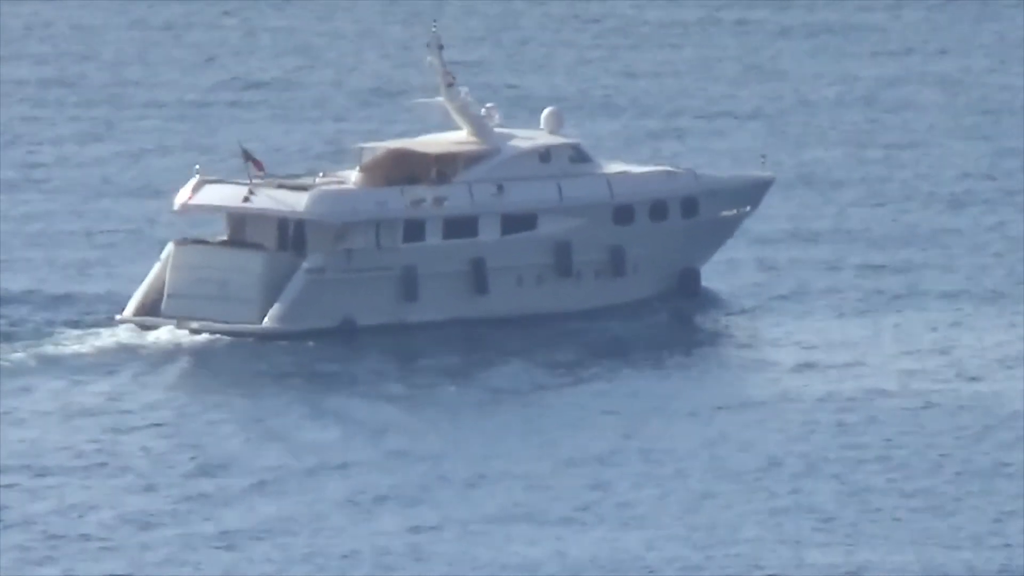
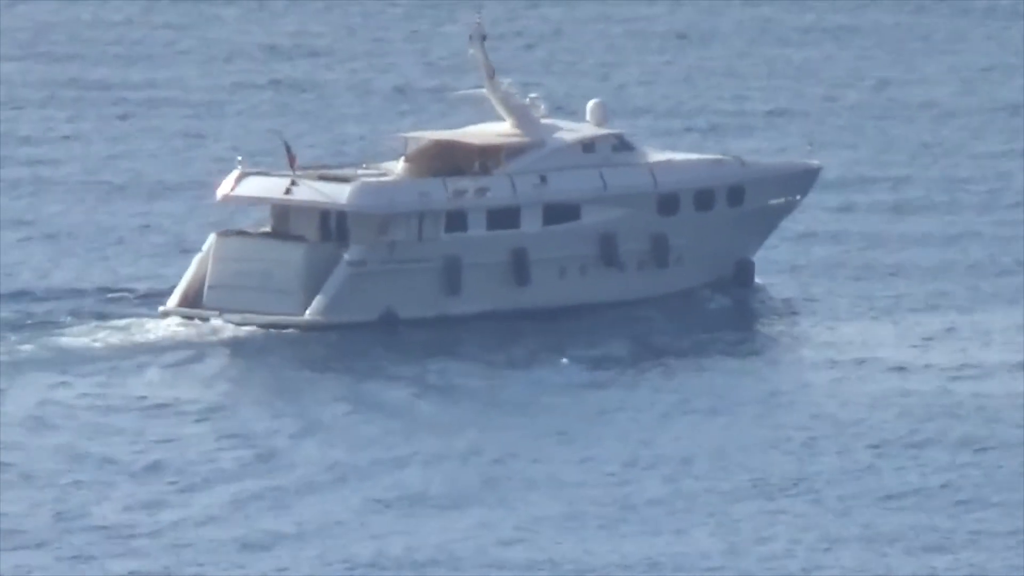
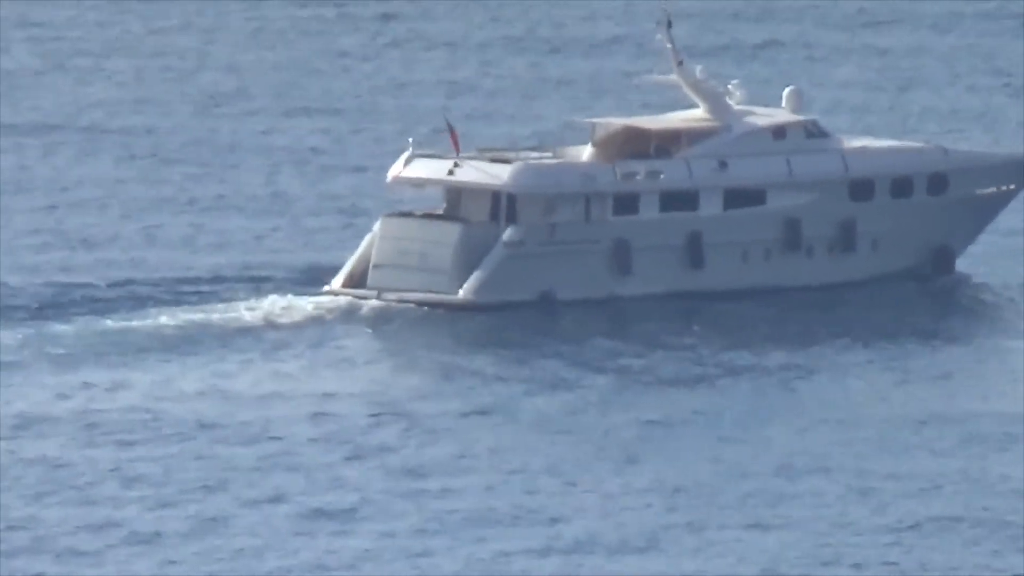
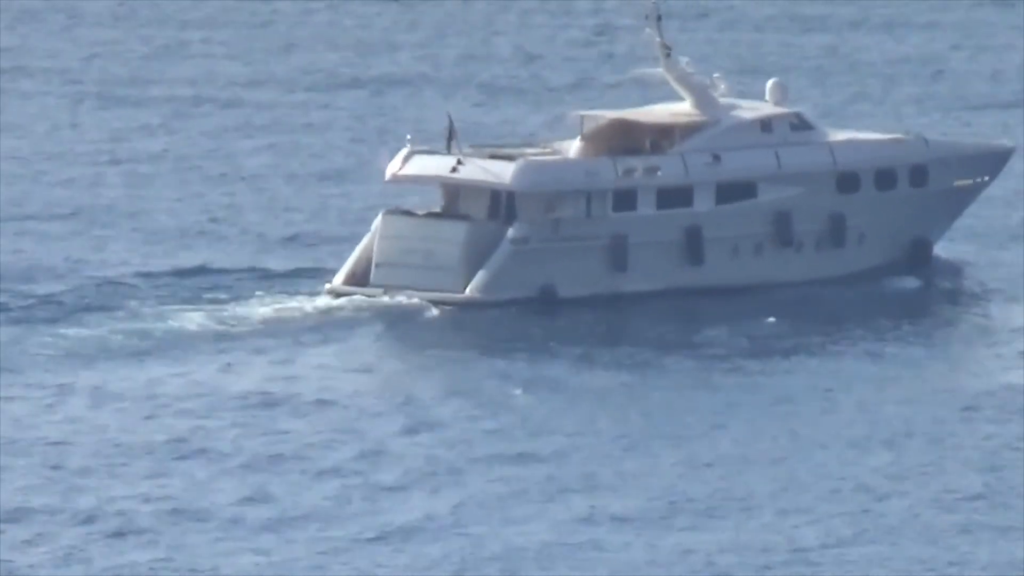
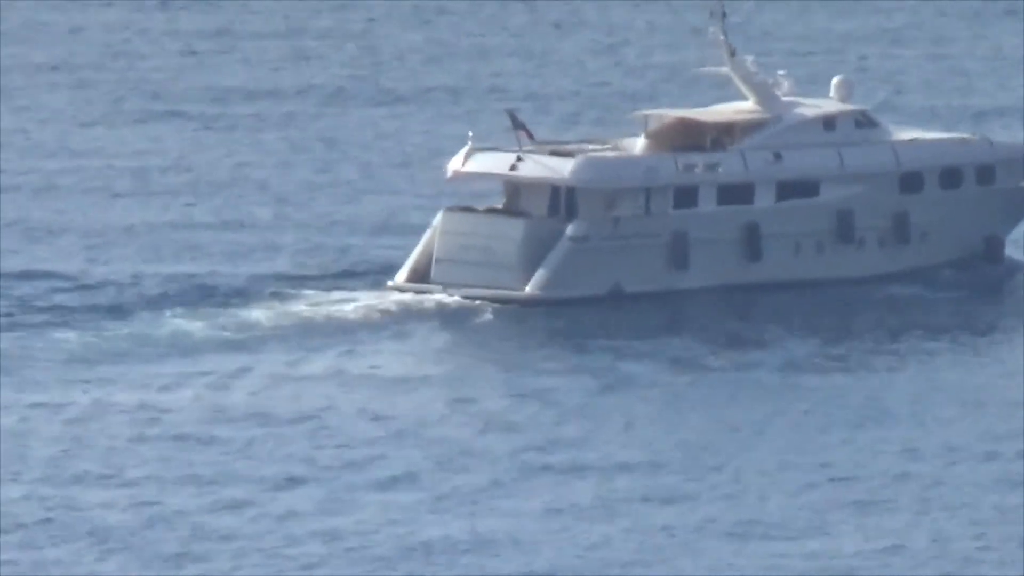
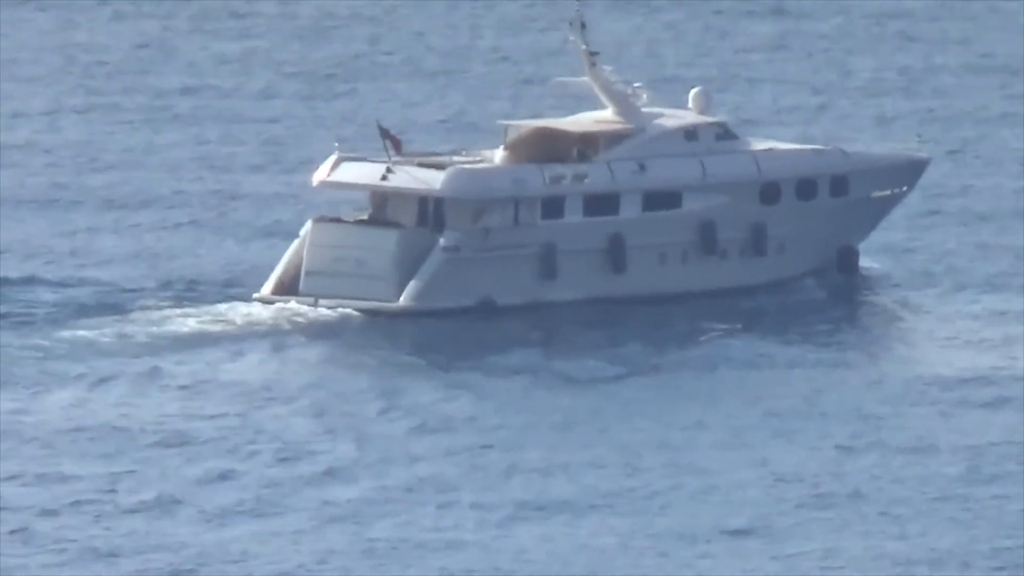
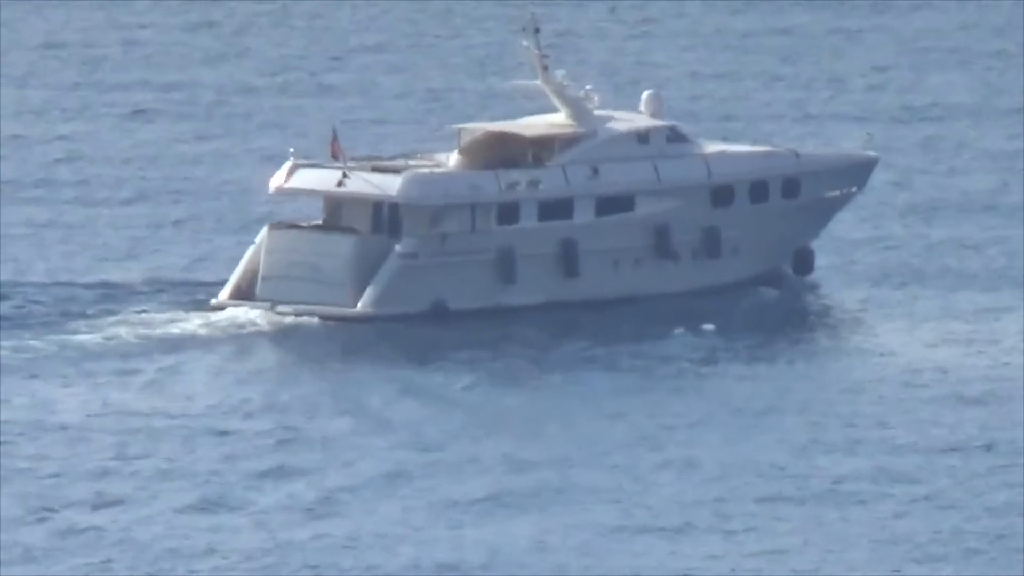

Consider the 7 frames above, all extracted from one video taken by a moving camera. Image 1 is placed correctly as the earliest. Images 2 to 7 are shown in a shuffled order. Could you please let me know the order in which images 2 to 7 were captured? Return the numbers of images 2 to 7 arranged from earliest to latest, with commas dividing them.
2, 7, 6, 4, 5, 3
